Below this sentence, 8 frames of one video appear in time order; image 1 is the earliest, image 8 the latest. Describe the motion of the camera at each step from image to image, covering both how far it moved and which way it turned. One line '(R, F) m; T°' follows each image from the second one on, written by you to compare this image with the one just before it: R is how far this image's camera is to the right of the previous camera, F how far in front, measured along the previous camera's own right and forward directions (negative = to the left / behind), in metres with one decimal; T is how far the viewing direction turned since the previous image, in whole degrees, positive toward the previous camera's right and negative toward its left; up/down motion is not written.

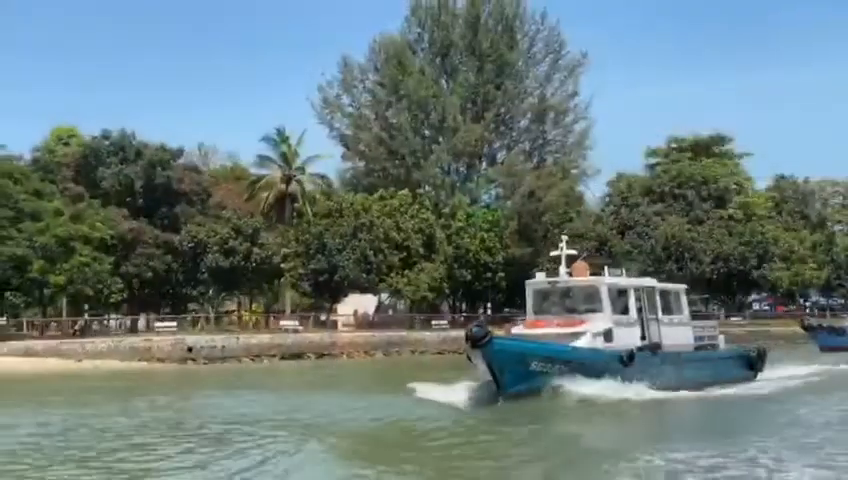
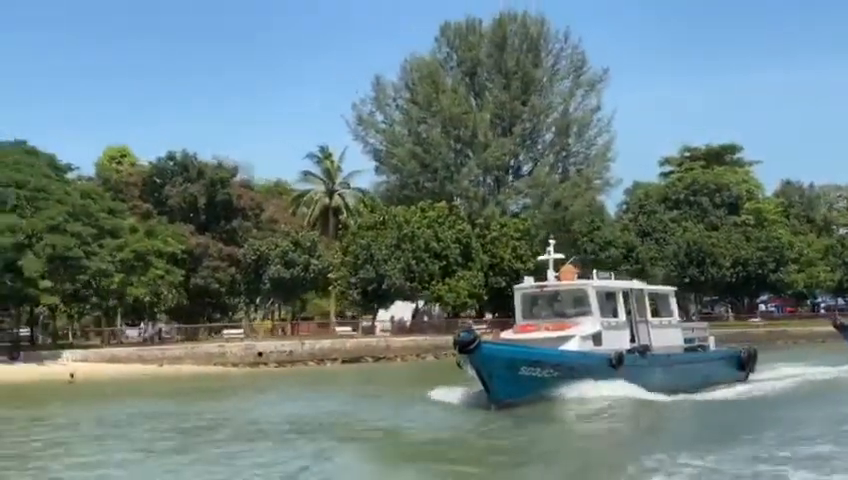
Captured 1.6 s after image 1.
(-2.2, -3.2) m; 0°
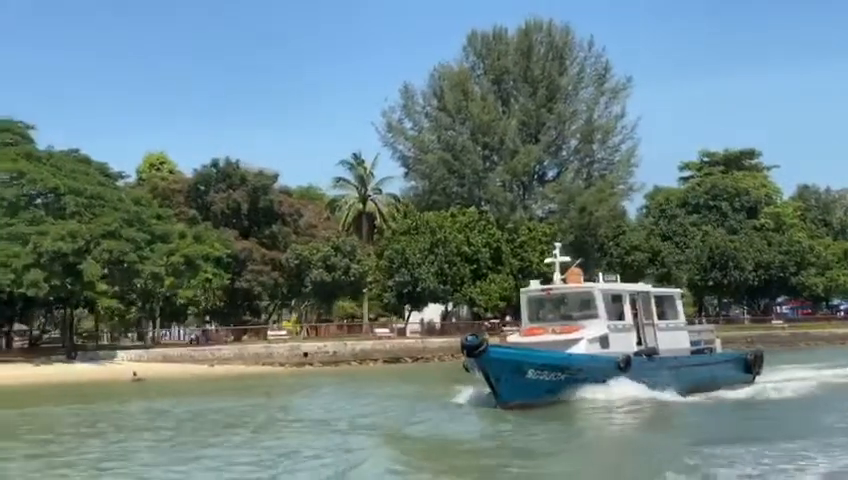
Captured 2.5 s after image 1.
(-1.3, -1.7) m; 0°
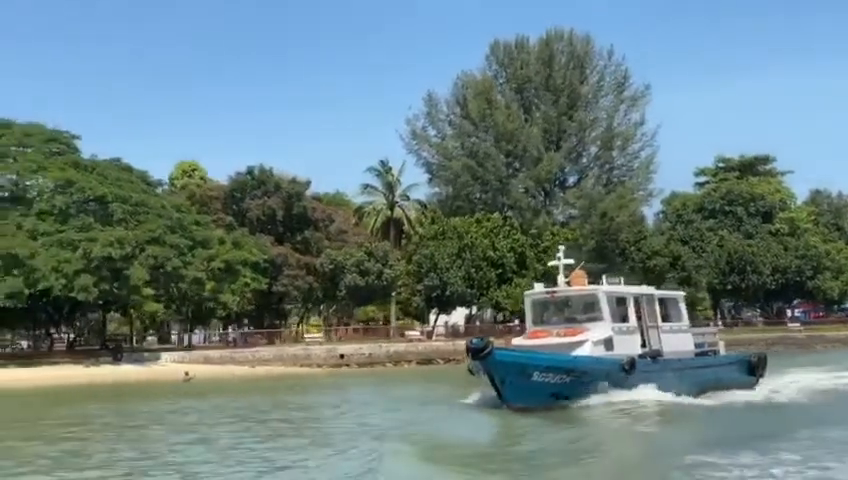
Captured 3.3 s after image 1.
(-1.2, -1.5) m; 0°
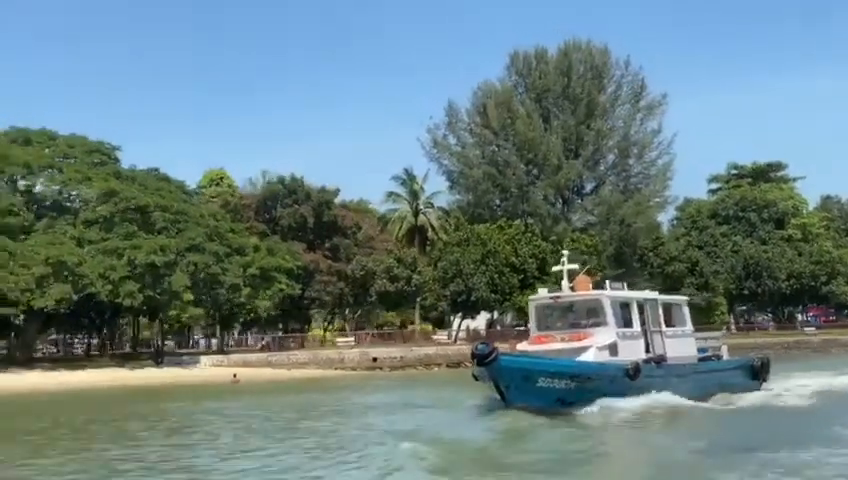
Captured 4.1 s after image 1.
(-1.2, -1.5) m; 0°
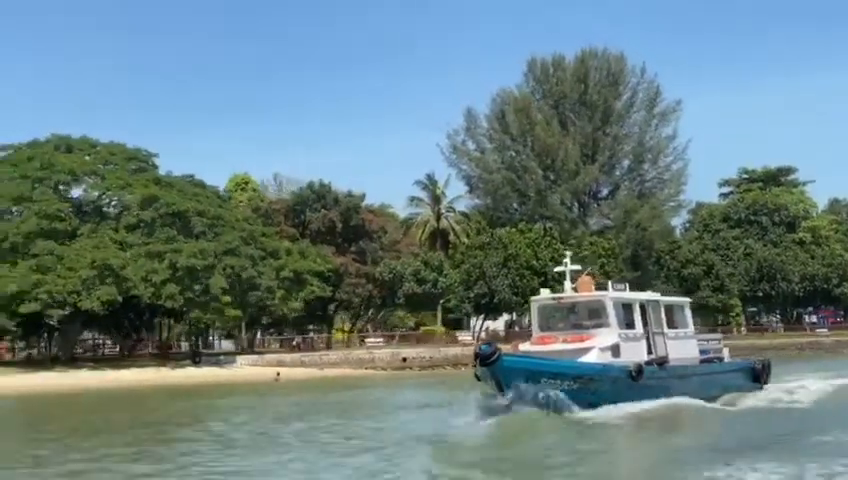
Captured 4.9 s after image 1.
(-1.2, -1.6) m; 0°
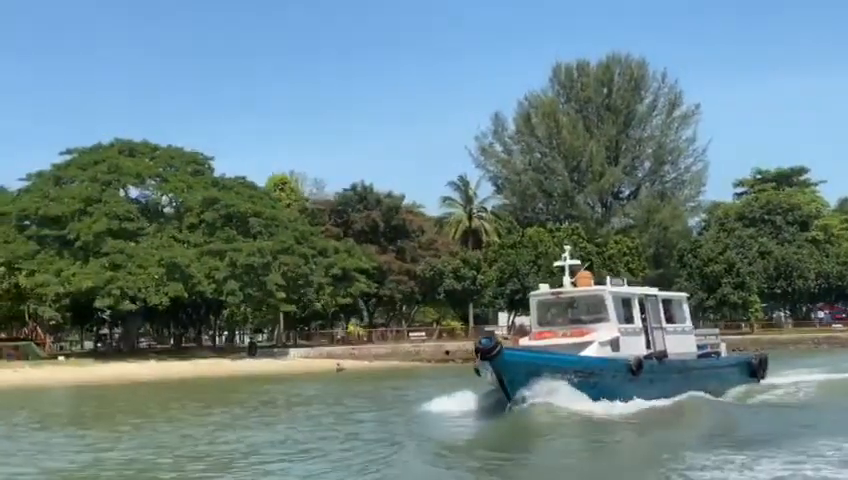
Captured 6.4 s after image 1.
(-2.1, -2.8) m; 0°
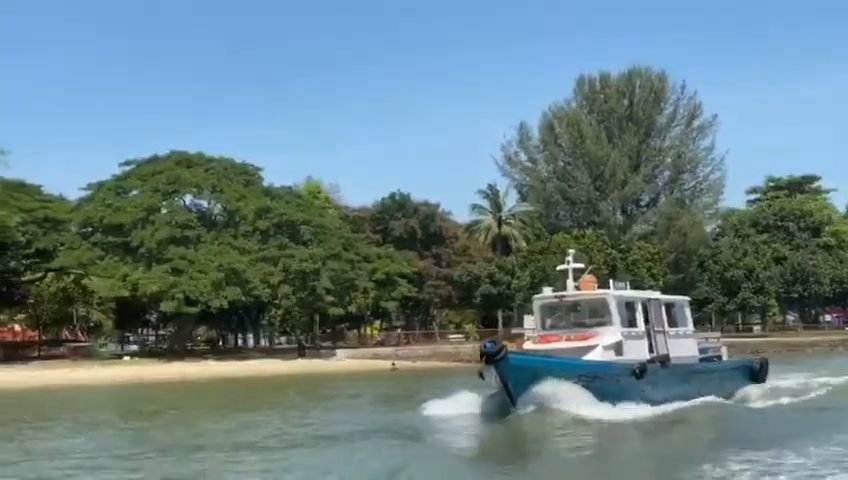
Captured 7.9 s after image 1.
(-1.9, -3.0) m; 0°
